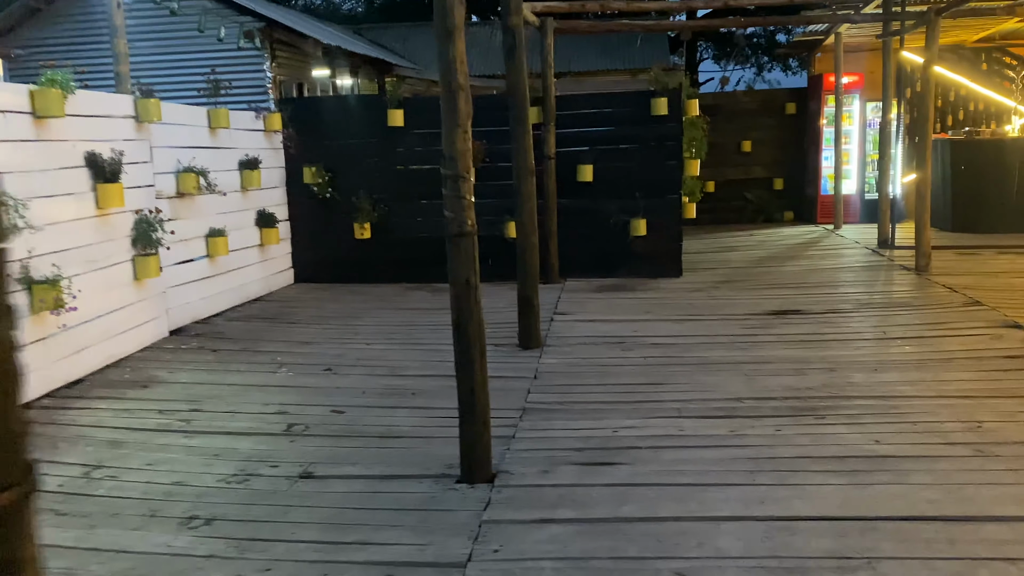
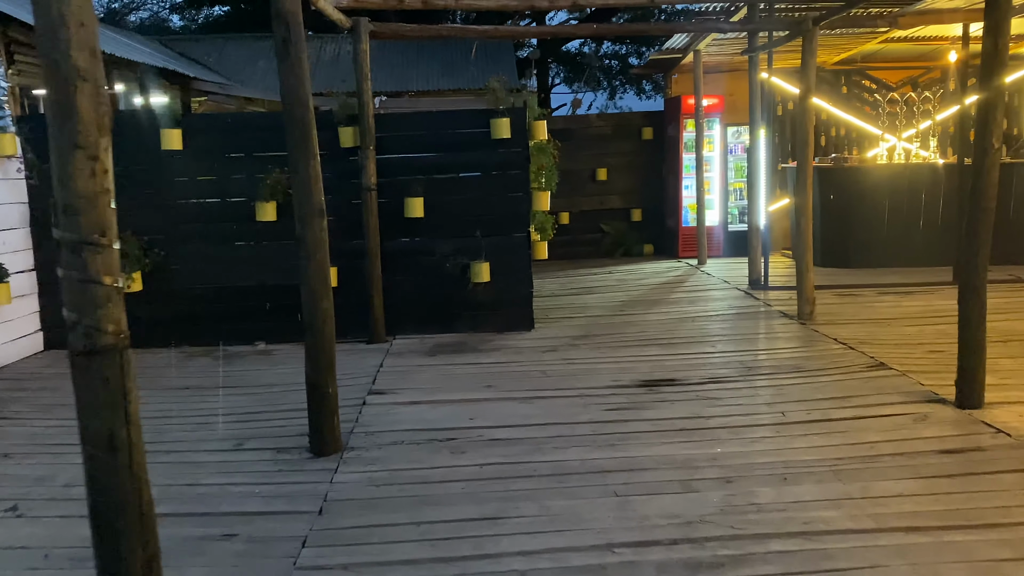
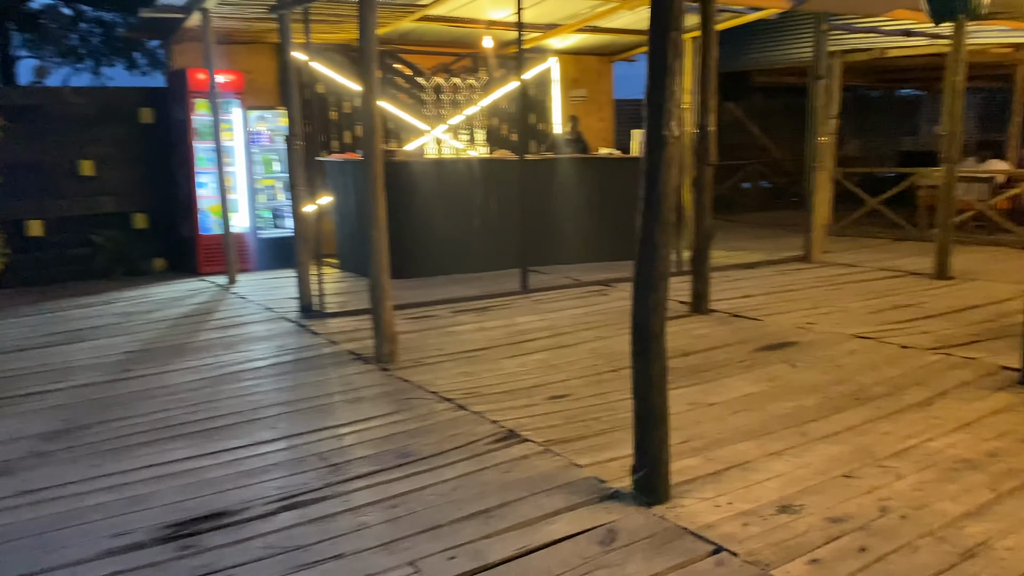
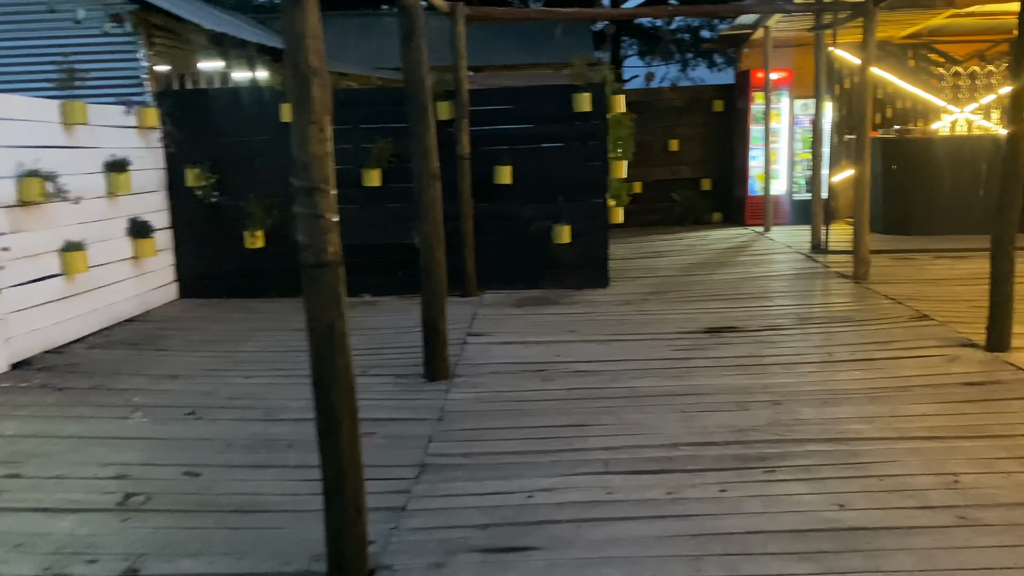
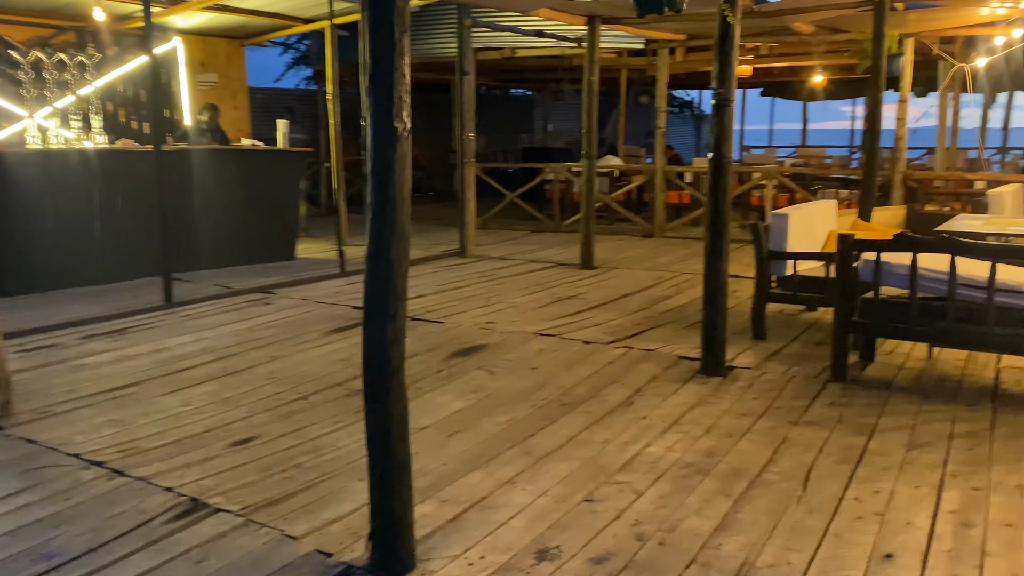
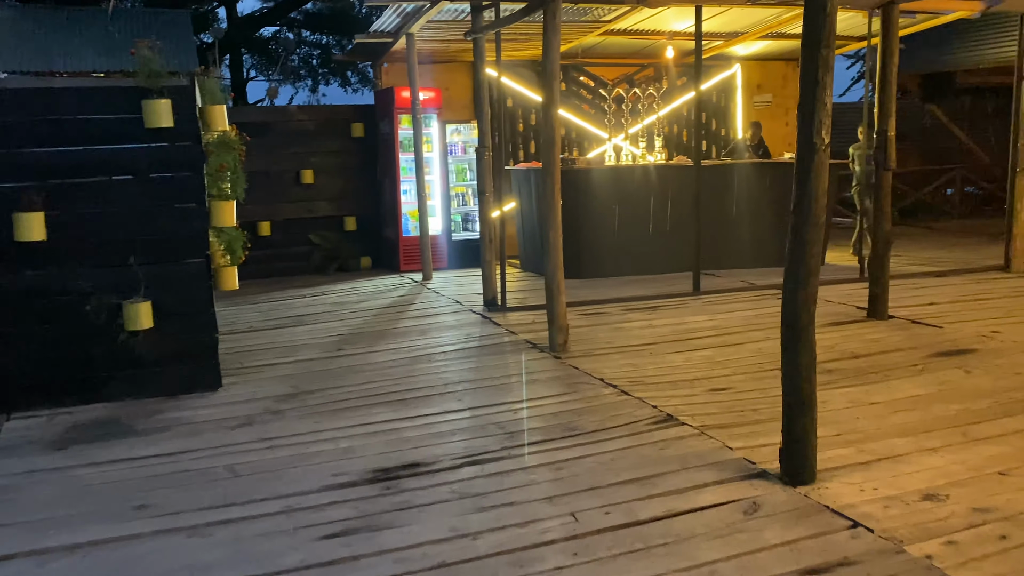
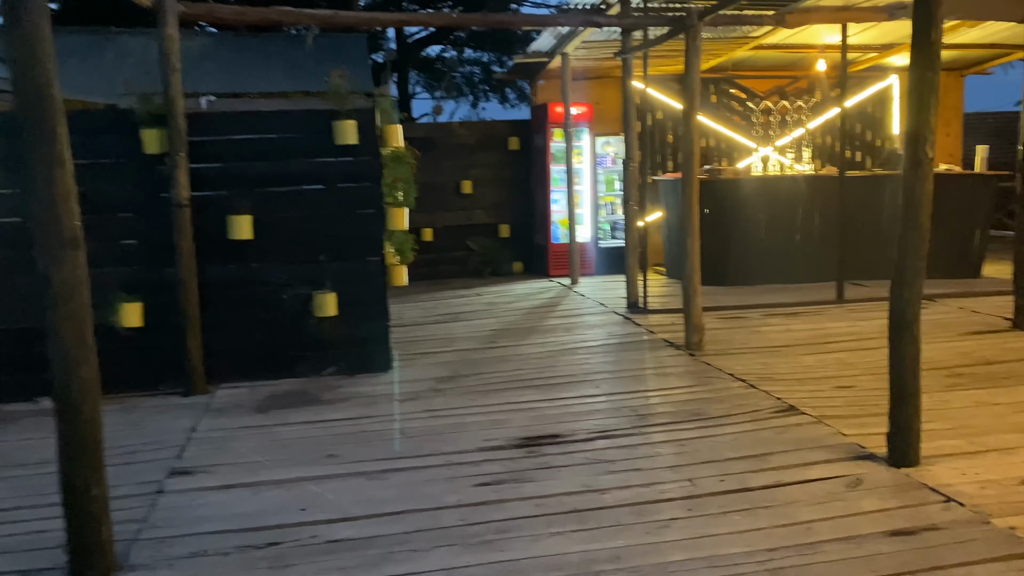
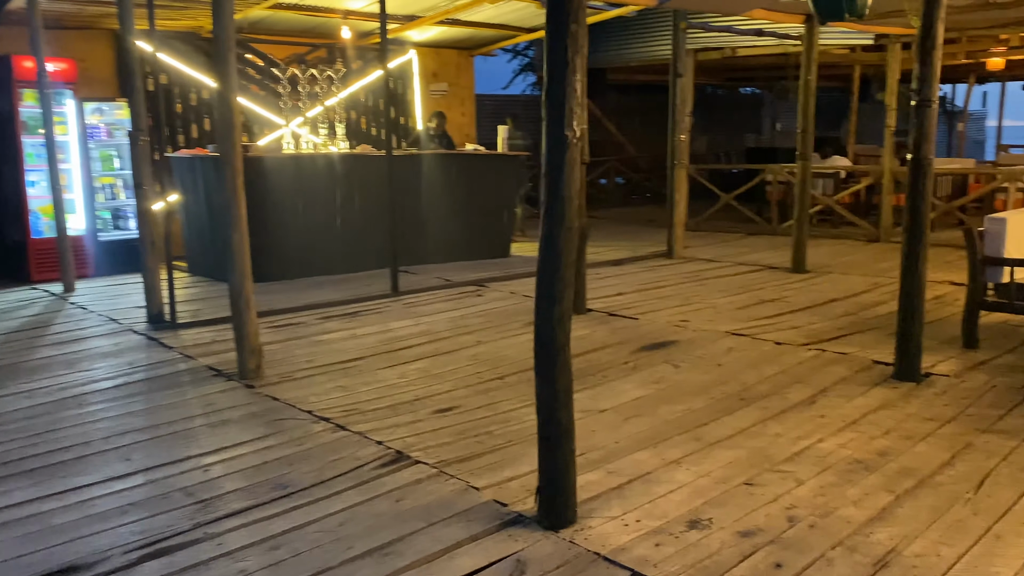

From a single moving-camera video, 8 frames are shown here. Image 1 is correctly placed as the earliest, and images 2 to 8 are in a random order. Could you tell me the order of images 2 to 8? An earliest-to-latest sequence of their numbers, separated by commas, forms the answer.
4, 2, 7, 6, 3, 8, 5
